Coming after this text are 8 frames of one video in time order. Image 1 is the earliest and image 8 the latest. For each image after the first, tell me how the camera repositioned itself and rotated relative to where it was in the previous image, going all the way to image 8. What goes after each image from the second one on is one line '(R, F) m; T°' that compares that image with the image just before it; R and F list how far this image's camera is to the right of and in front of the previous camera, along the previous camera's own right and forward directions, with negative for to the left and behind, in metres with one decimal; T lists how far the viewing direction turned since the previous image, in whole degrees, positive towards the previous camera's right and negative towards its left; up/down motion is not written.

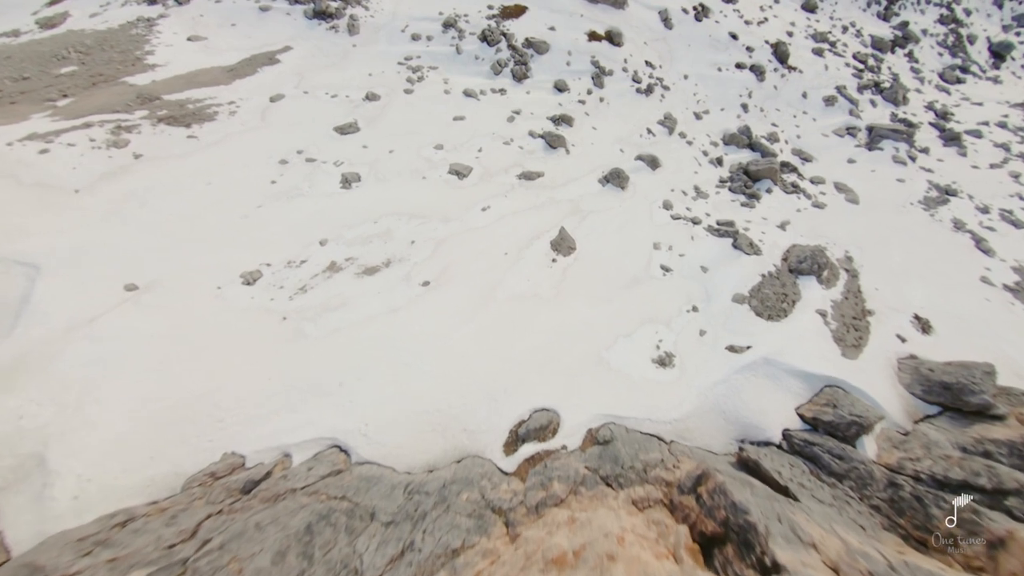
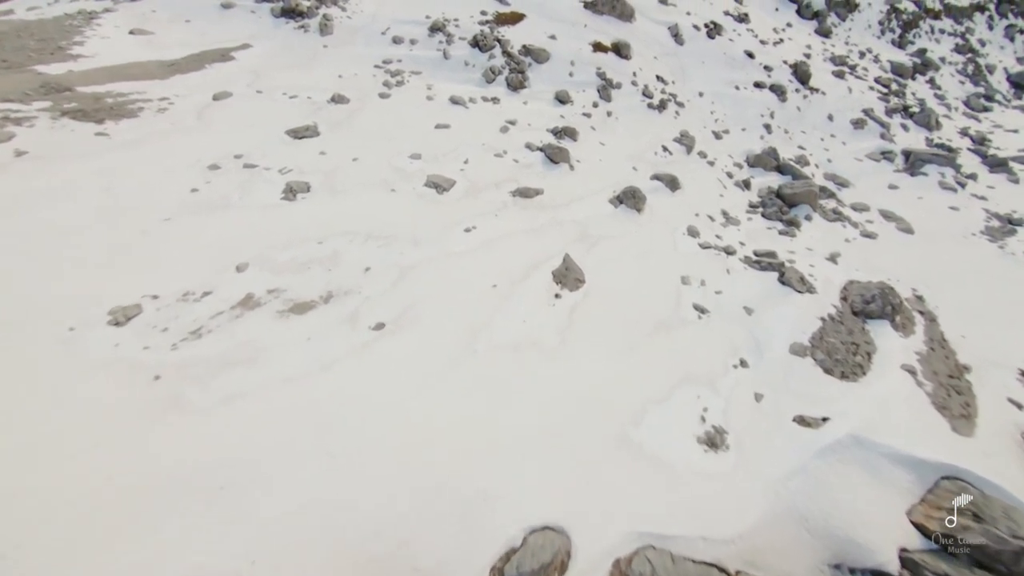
(+0.1, +3.2) m; +1°
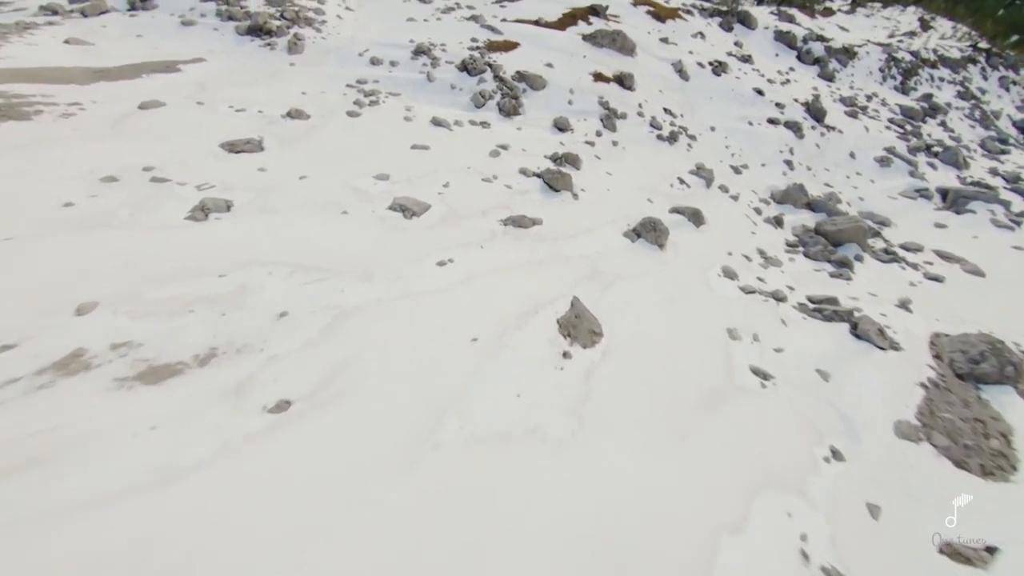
(+0.1, +3.0) m; +1°
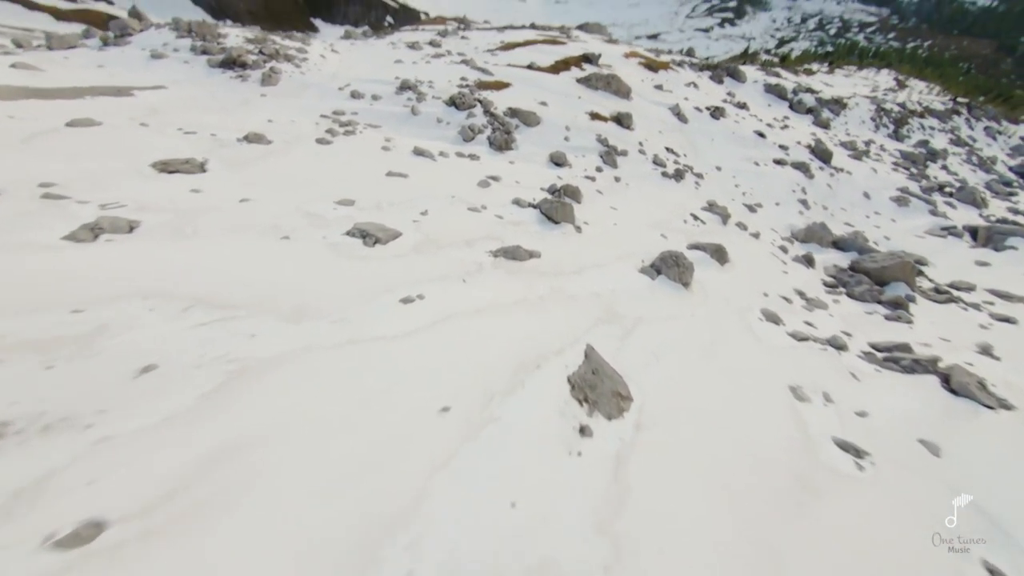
(+0.1, +2.1) m; +1°
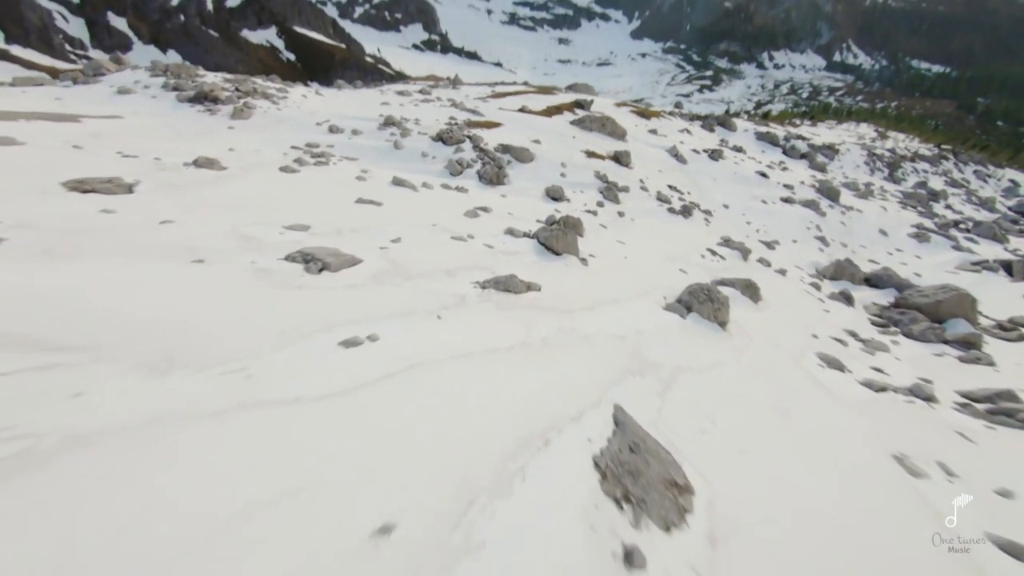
(0.0, +1.8) m; +1°
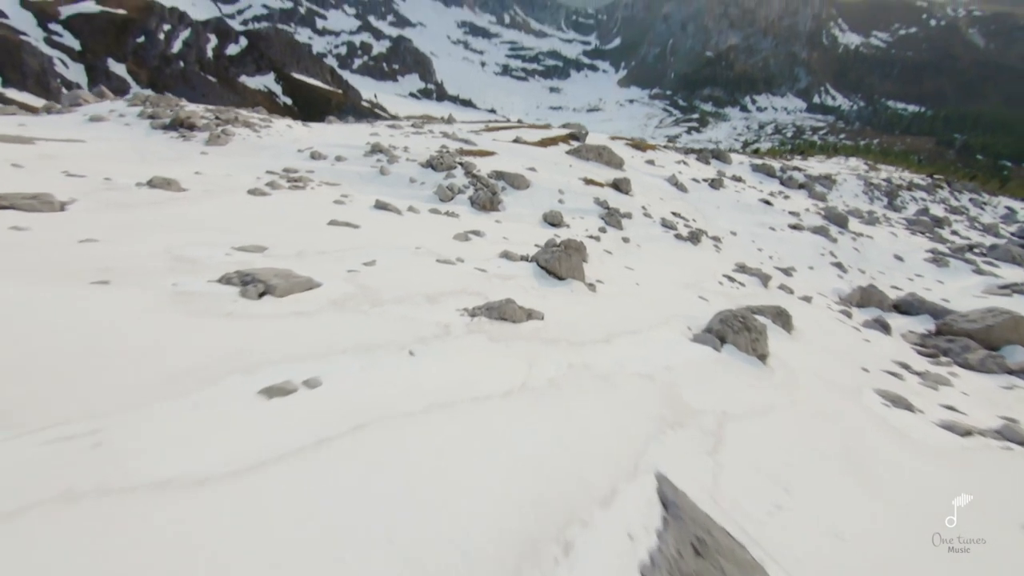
(0.0, +1.2) m; 0°
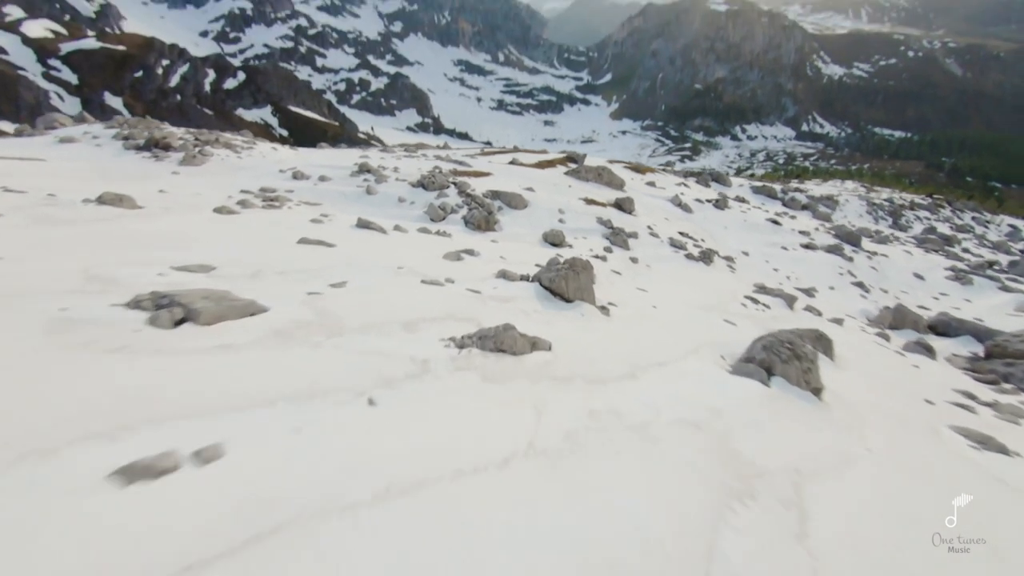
(0.0, +1.0) m; 0°
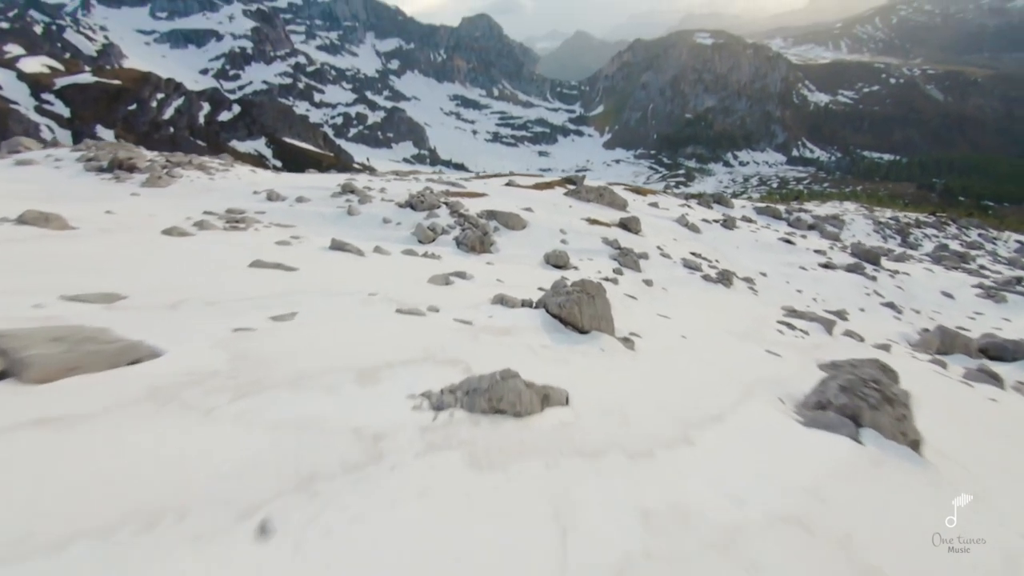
(0.0, +1.2) m; 0°
